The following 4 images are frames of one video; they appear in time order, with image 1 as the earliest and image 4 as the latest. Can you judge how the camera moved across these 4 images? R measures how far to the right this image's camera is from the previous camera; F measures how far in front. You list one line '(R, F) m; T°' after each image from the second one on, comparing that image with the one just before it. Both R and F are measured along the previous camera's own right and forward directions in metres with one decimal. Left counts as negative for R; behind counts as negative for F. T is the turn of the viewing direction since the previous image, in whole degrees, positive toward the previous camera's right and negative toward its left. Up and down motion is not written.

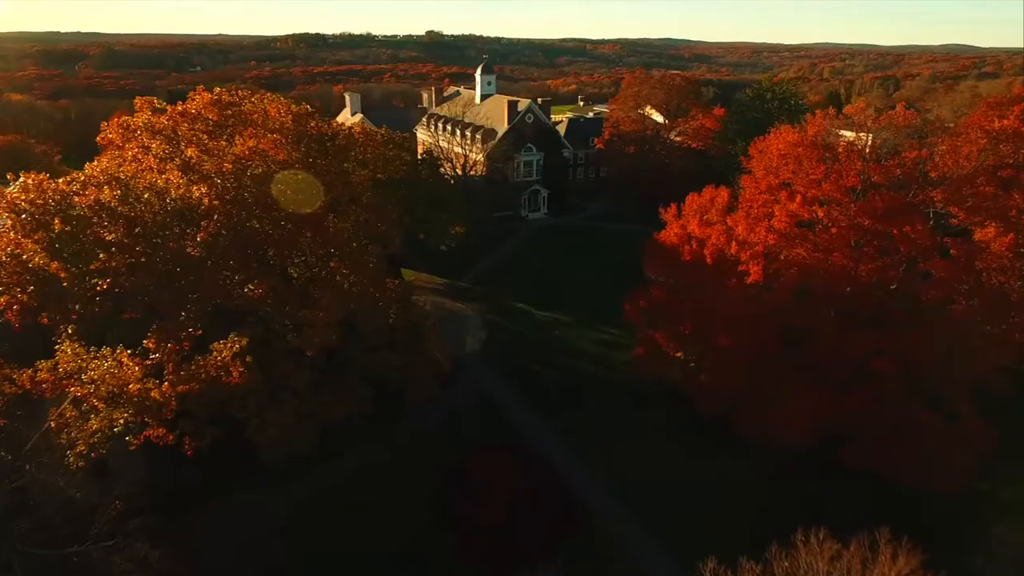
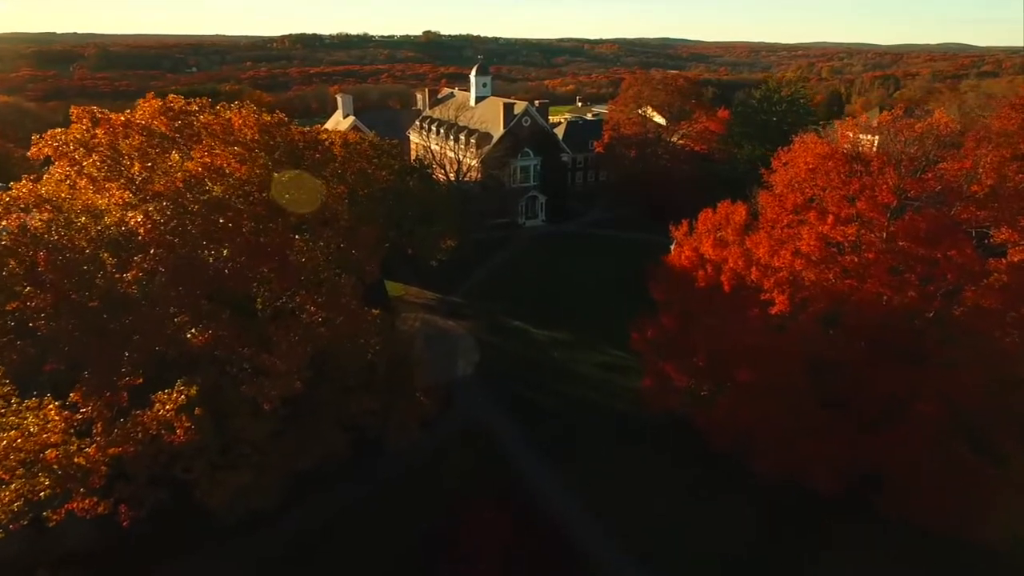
(+0.2, +2.0) m; 0°
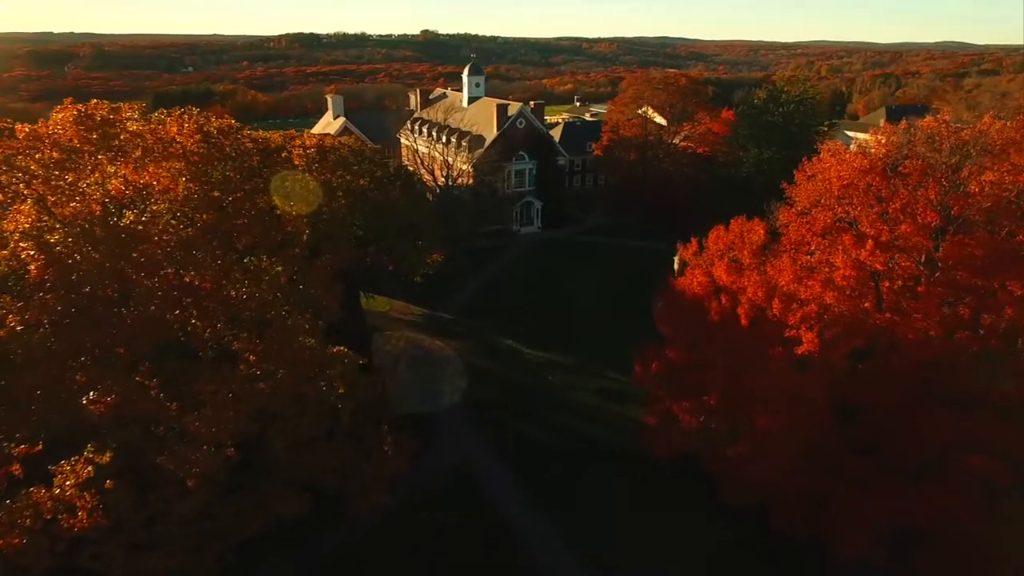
(+0.4, +2.2) m; 0°
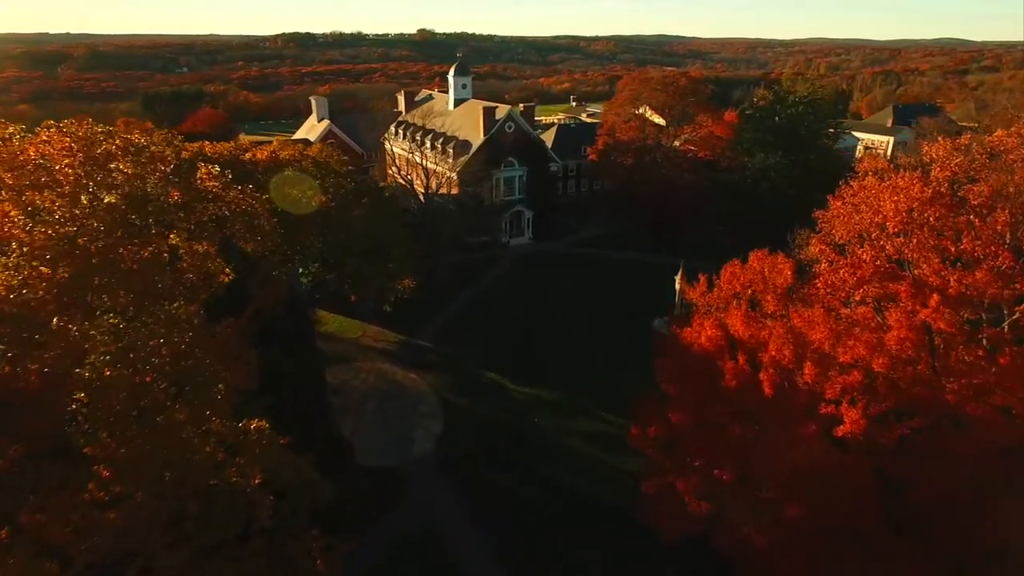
(+0.8, +2.9) m; 0°
